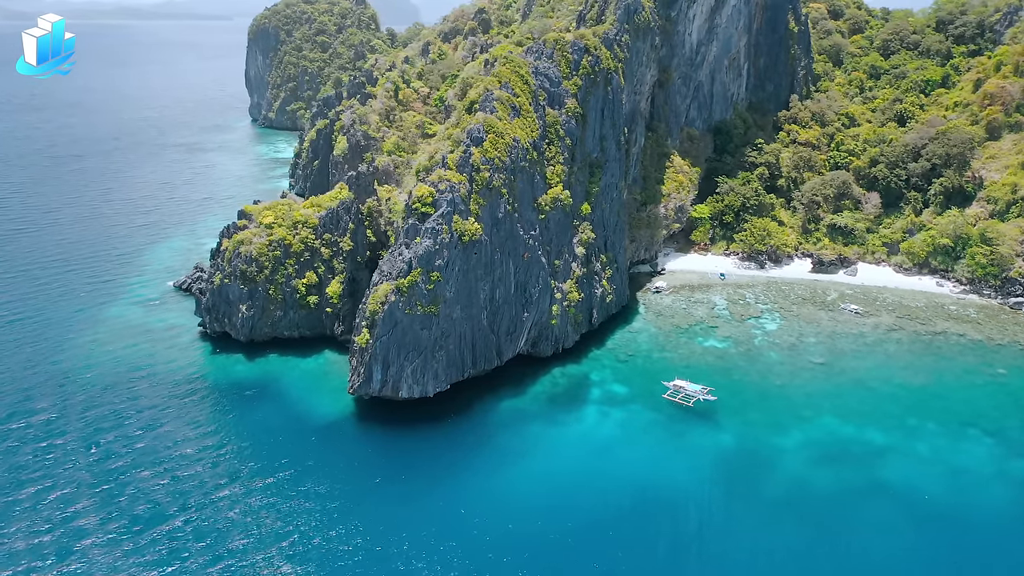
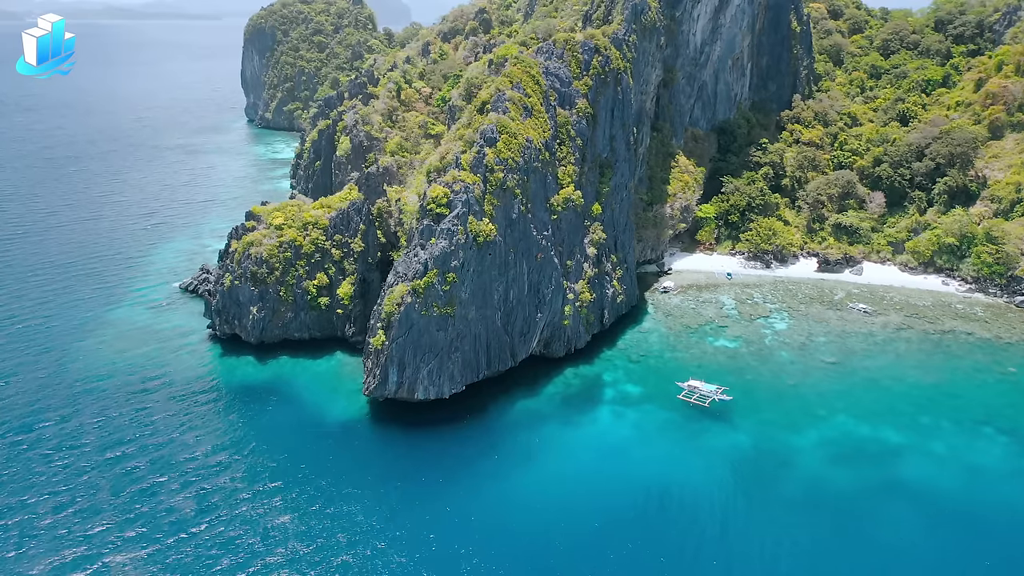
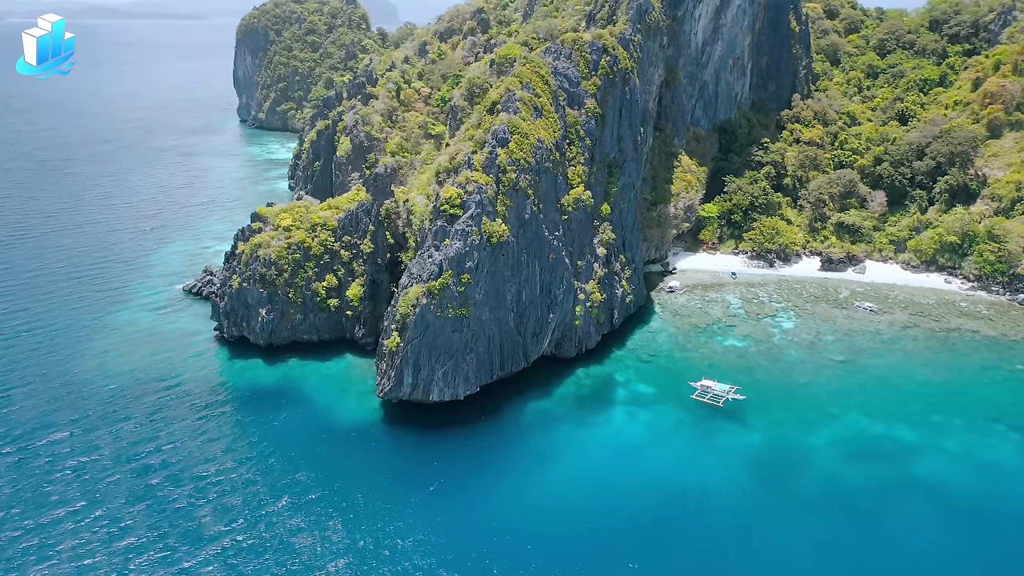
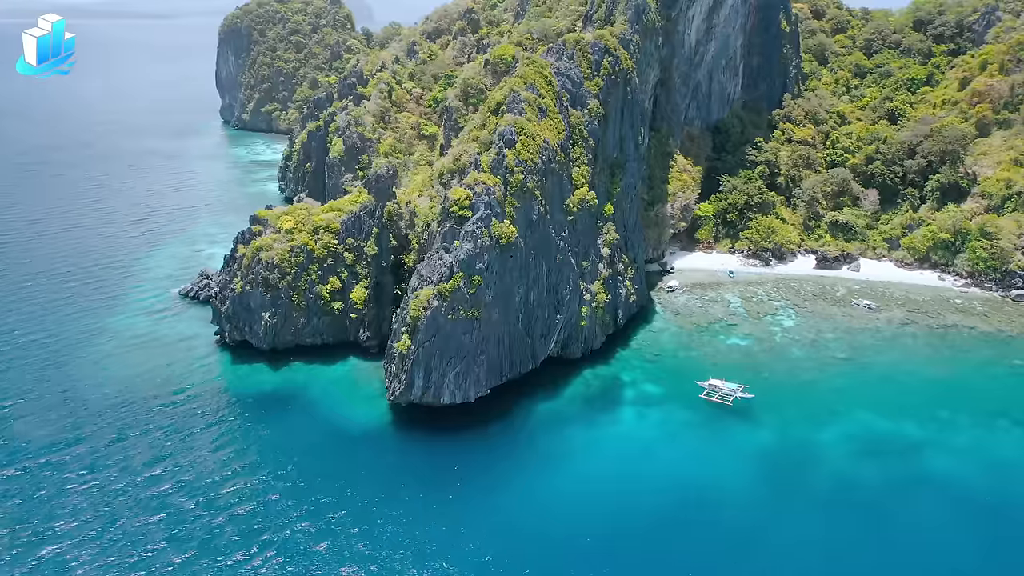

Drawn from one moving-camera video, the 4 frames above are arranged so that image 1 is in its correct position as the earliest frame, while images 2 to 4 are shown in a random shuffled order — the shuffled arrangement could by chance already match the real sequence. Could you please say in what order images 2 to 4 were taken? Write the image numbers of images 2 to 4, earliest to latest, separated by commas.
2, 3, 4
